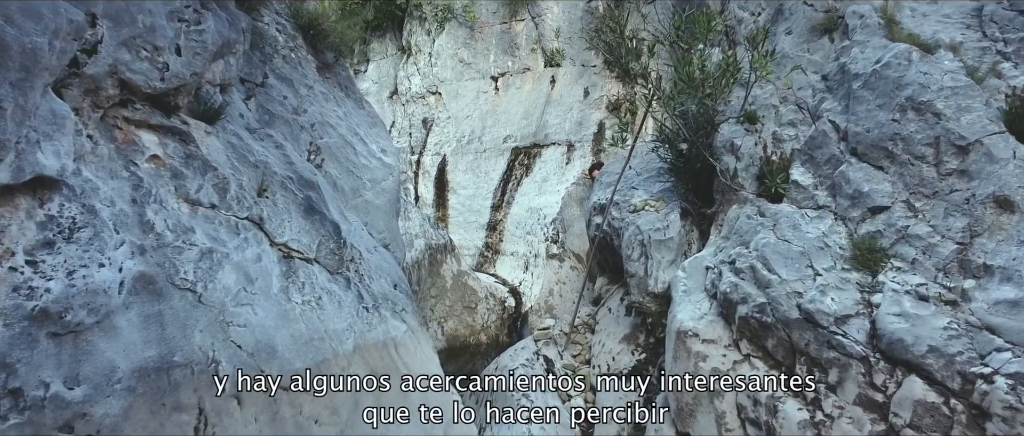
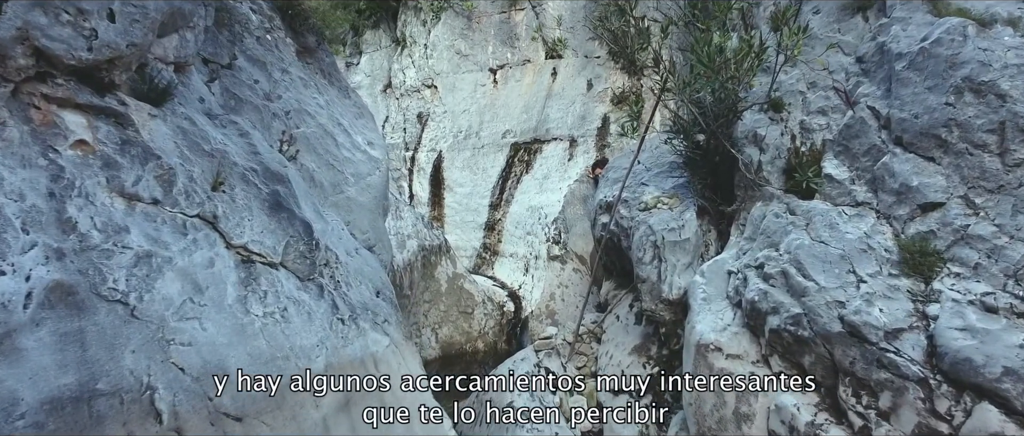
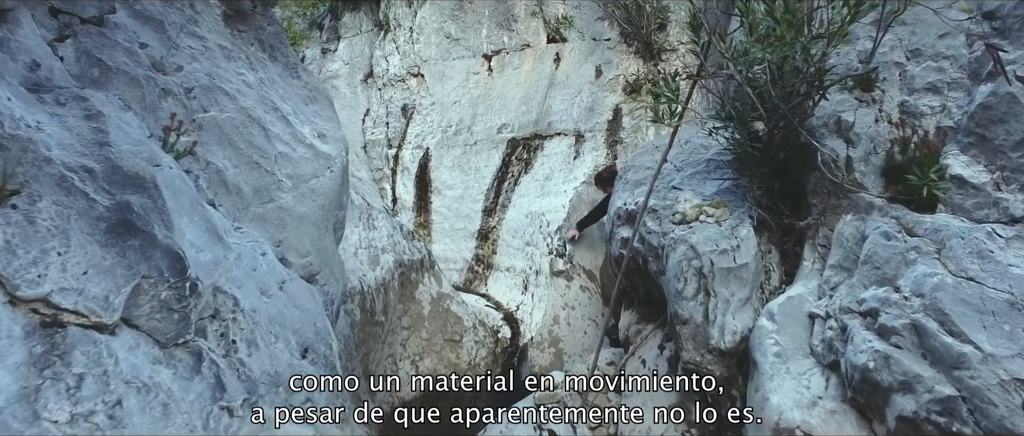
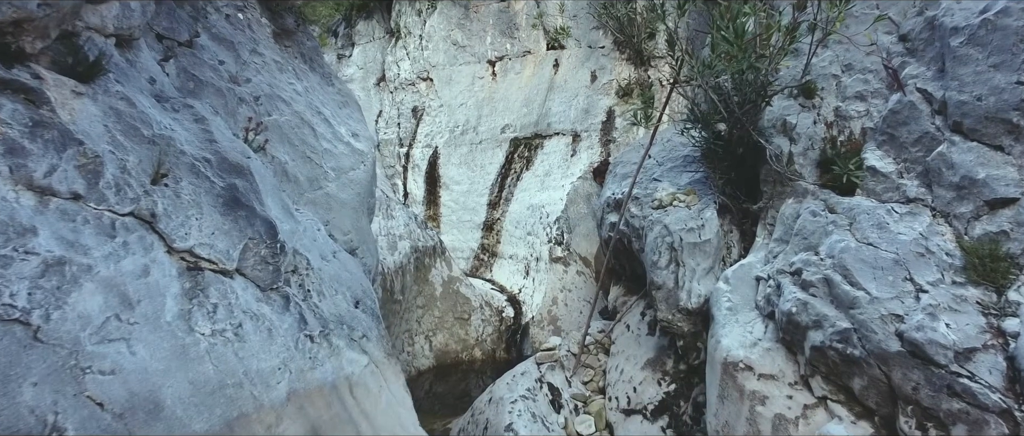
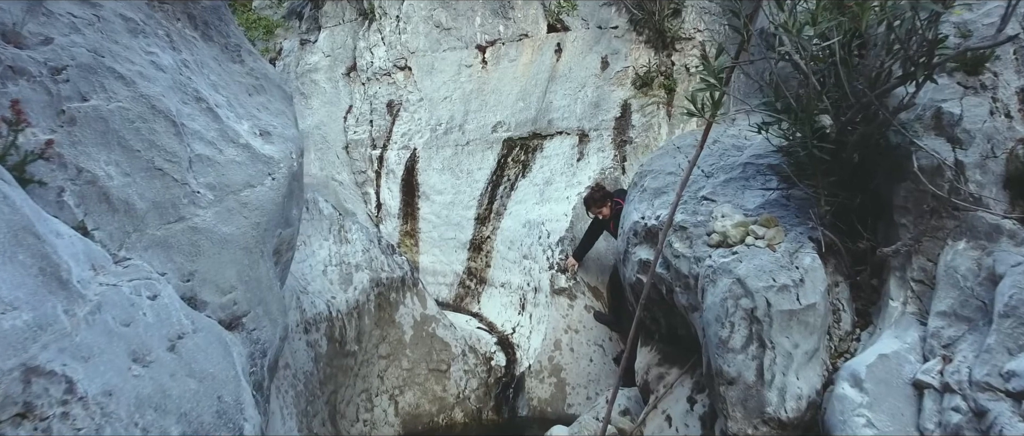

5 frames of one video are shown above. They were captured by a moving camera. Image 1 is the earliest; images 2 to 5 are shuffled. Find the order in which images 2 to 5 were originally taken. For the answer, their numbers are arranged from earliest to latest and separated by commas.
2, 4, 3, 5
